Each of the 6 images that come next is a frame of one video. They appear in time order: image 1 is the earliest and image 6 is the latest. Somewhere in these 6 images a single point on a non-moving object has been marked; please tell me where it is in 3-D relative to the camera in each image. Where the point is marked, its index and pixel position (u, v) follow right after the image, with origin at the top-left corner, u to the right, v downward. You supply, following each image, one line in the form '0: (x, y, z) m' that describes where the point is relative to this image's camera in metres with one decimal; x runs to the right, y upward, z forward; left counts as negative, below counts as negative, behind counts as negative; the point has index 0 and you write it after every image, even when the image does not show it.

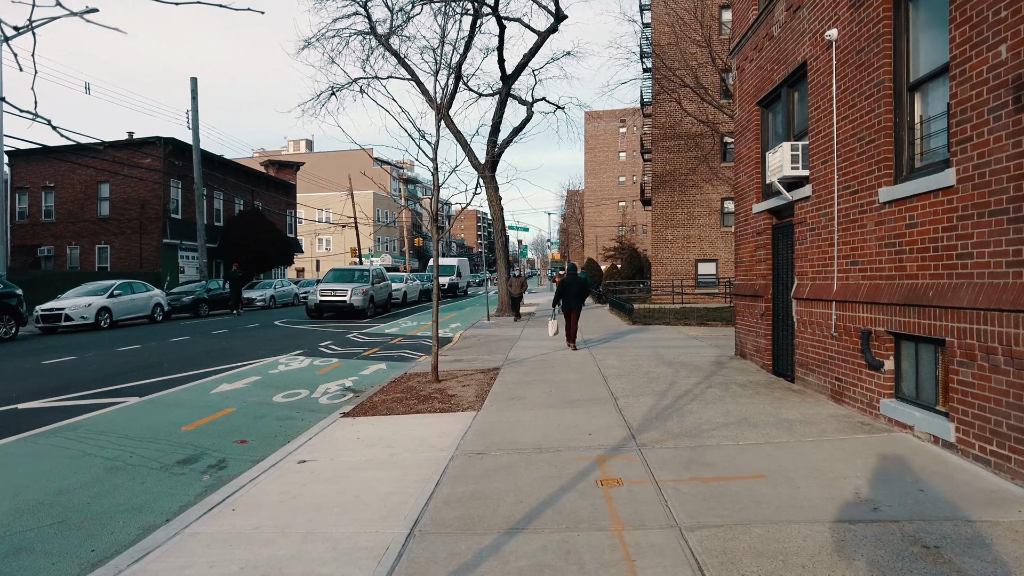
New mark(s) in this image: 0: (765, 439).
0: (+2.4, -1.4, +6.2) m
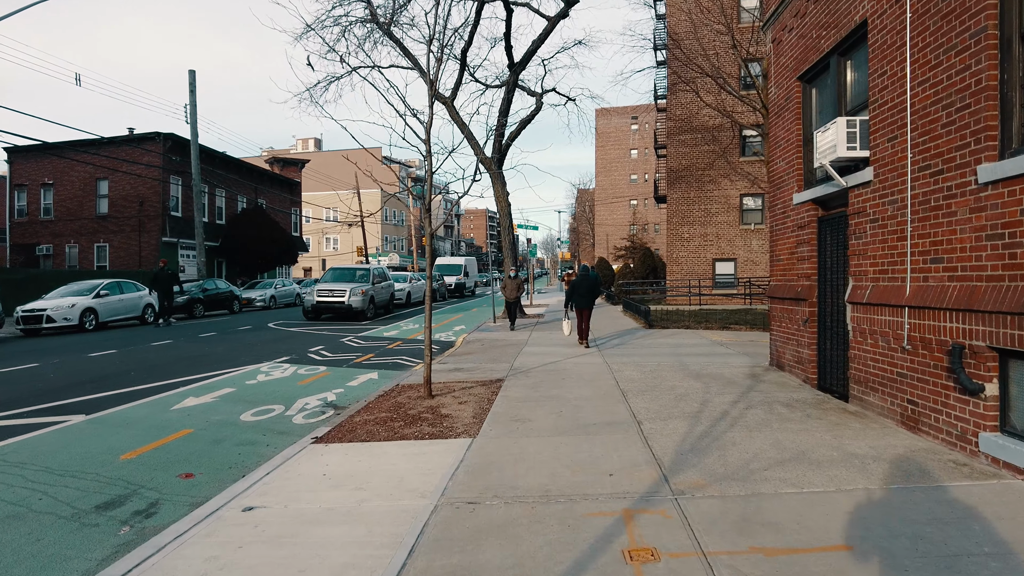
0: (+2.4, -1.4, +4.8) m
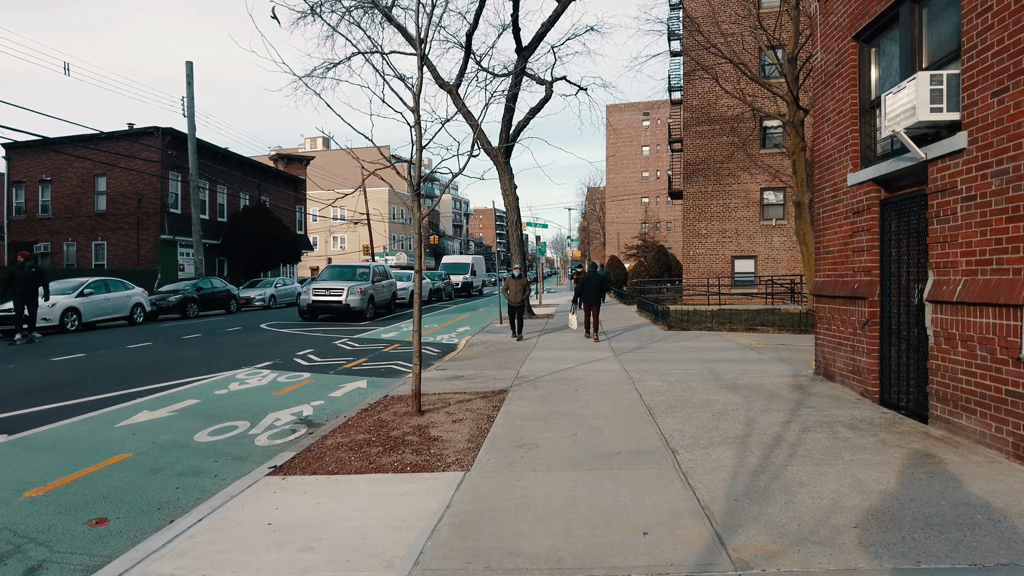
0: (+2.3, -1.4, +3.5) m
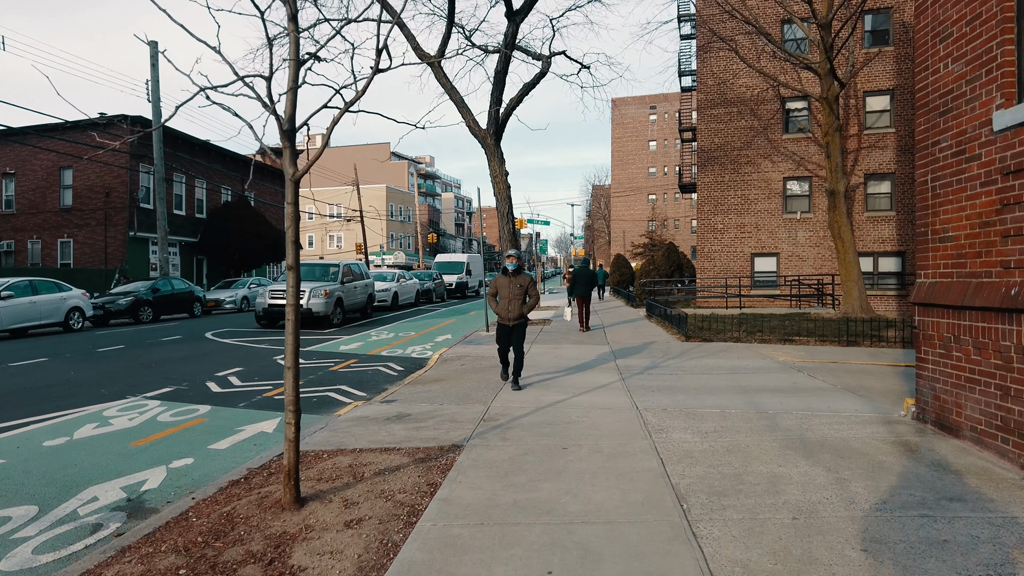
0: (+1.9, -1.4, +0.6) m
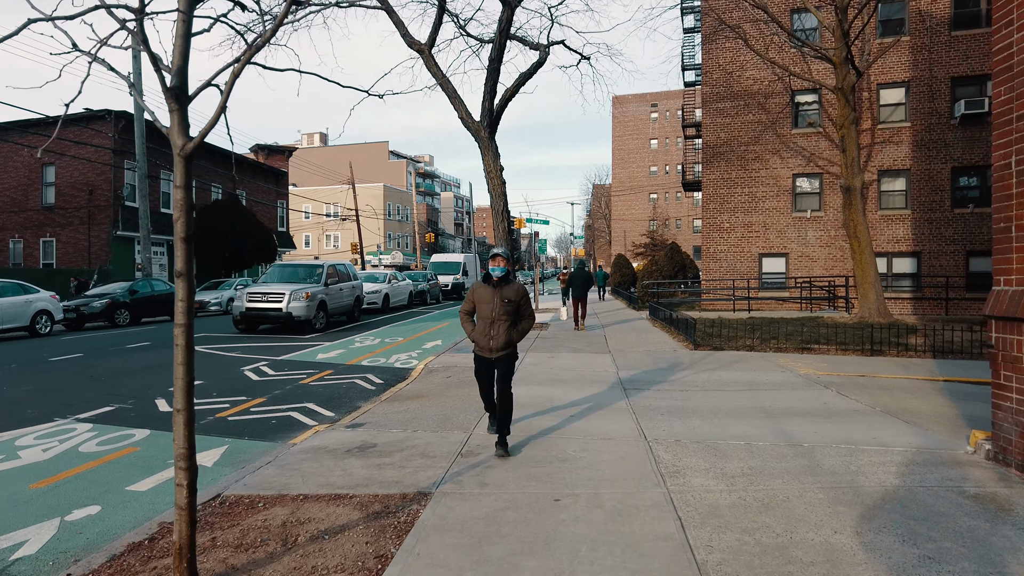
0: (+1.8, -1.5, -0.6) m
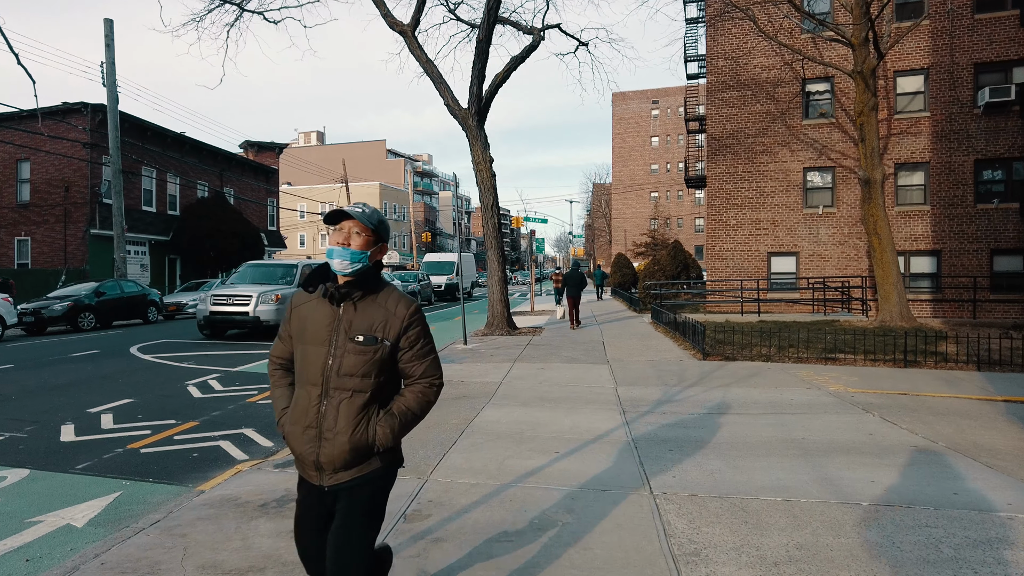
0: (+1.5, -1.5, -2.0) m
